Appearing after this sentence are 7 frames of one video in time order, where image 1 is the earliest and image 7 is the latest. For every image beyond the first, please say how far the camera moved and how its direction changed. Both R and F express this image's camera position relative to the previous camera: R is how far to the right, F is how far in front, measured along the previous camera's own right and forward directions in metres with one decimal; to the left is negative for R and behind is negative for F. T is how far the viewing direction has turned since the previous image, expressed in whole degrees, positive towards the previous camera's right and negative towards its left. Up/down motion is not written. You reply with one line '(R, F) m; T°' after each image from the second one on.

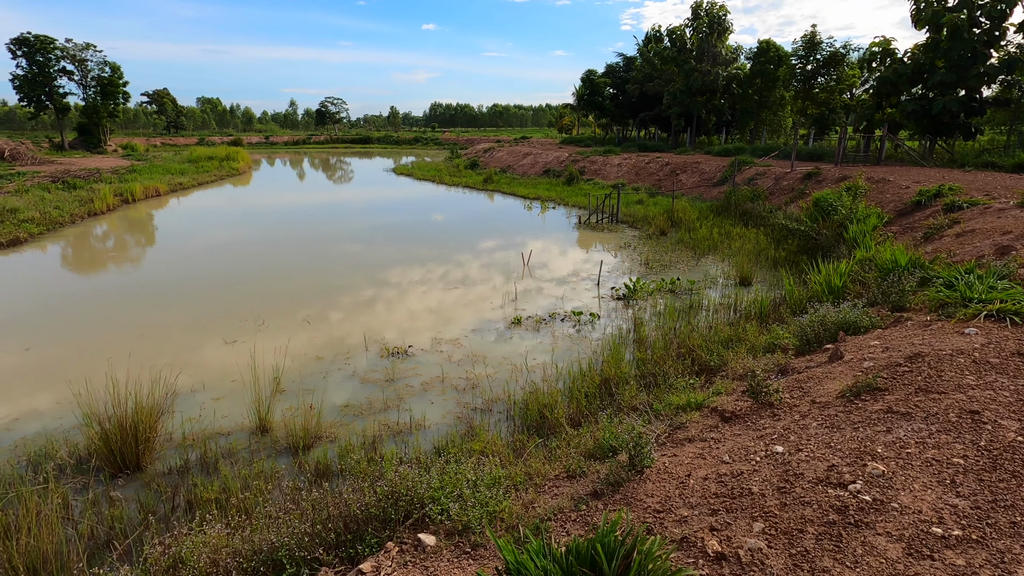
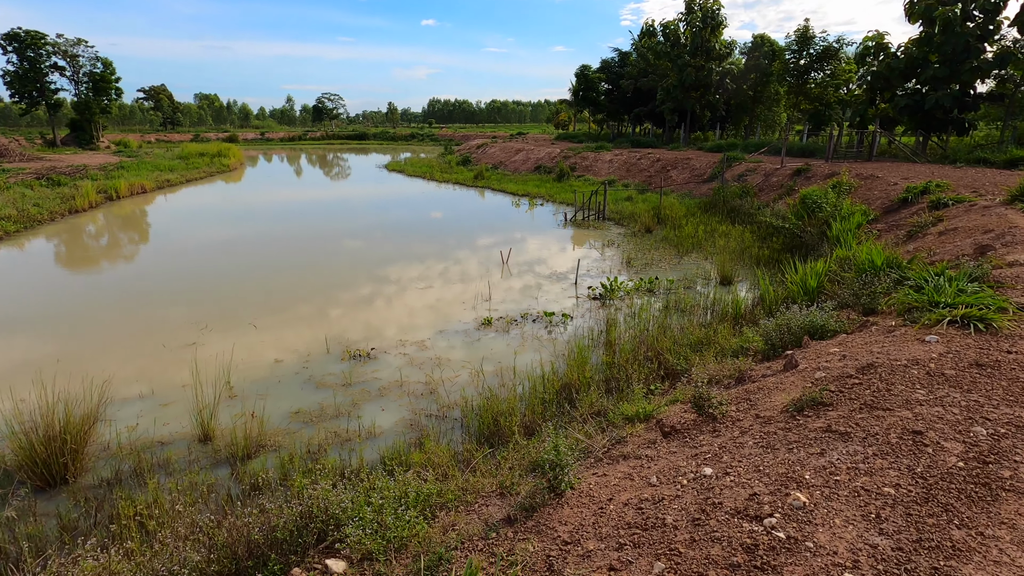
(+0.4, +0.2) m; 0°
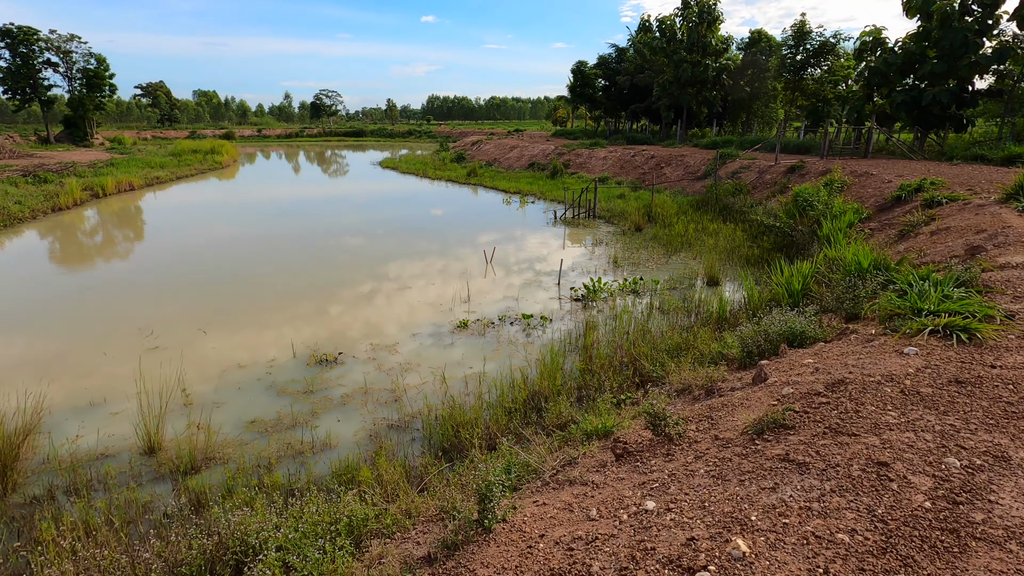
(+0.3, +0.2) m; 0°
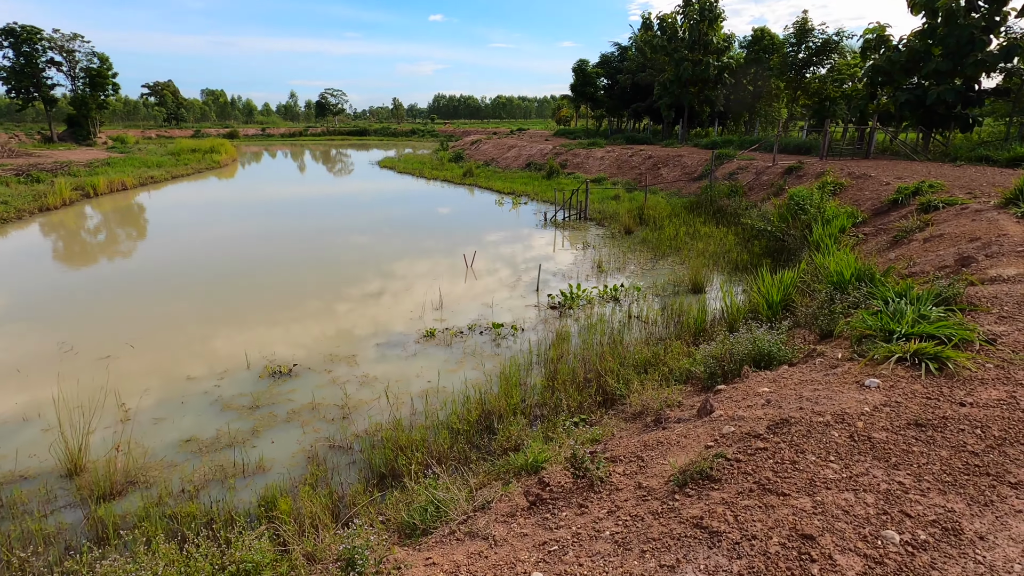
(+0.5, +0.3) m; -1°
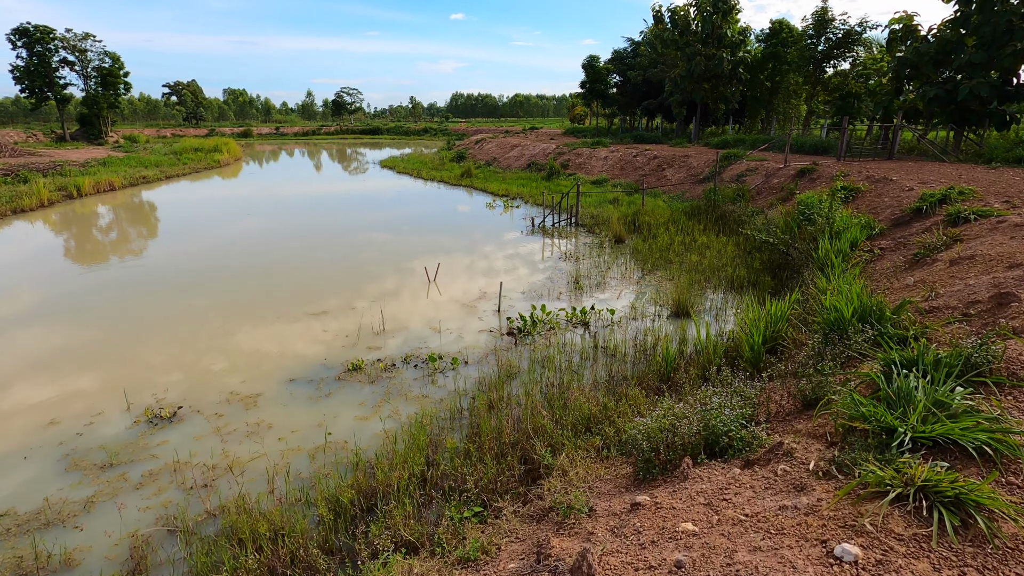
(+0.8, +1.0) m; -2°
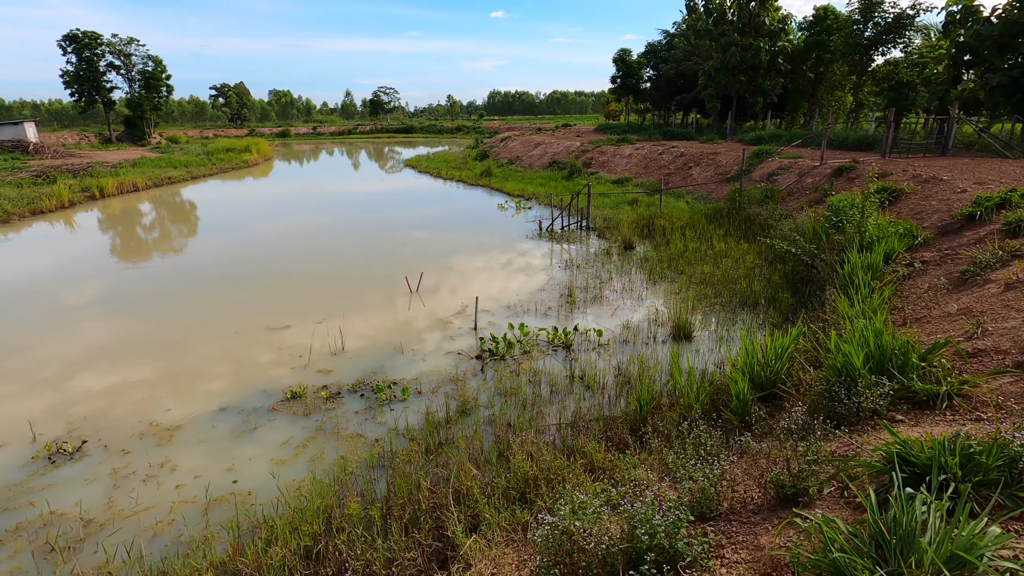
(+0.7, +0.8) m; -4°
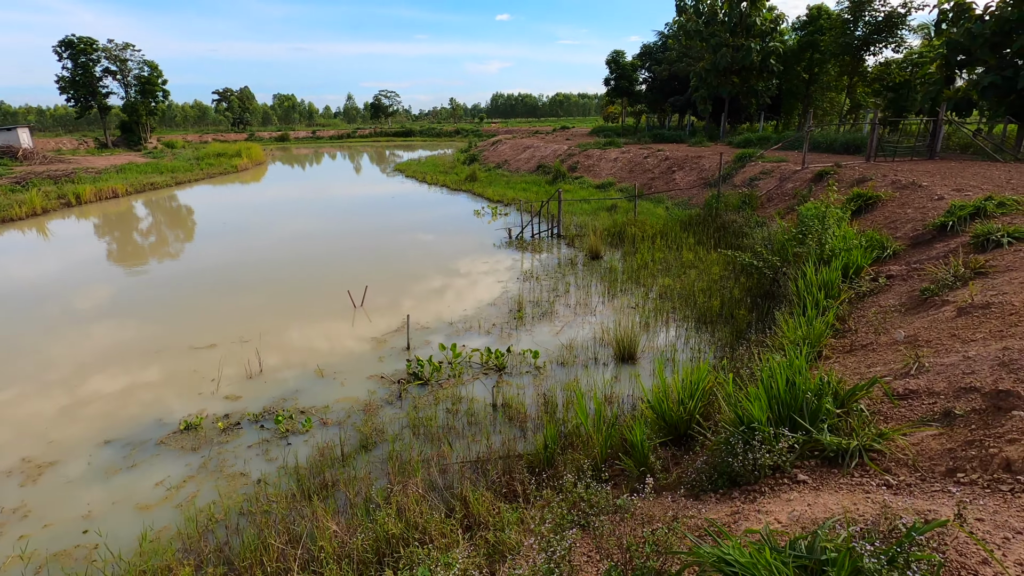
(+0.8, +0.4) m; -1°
